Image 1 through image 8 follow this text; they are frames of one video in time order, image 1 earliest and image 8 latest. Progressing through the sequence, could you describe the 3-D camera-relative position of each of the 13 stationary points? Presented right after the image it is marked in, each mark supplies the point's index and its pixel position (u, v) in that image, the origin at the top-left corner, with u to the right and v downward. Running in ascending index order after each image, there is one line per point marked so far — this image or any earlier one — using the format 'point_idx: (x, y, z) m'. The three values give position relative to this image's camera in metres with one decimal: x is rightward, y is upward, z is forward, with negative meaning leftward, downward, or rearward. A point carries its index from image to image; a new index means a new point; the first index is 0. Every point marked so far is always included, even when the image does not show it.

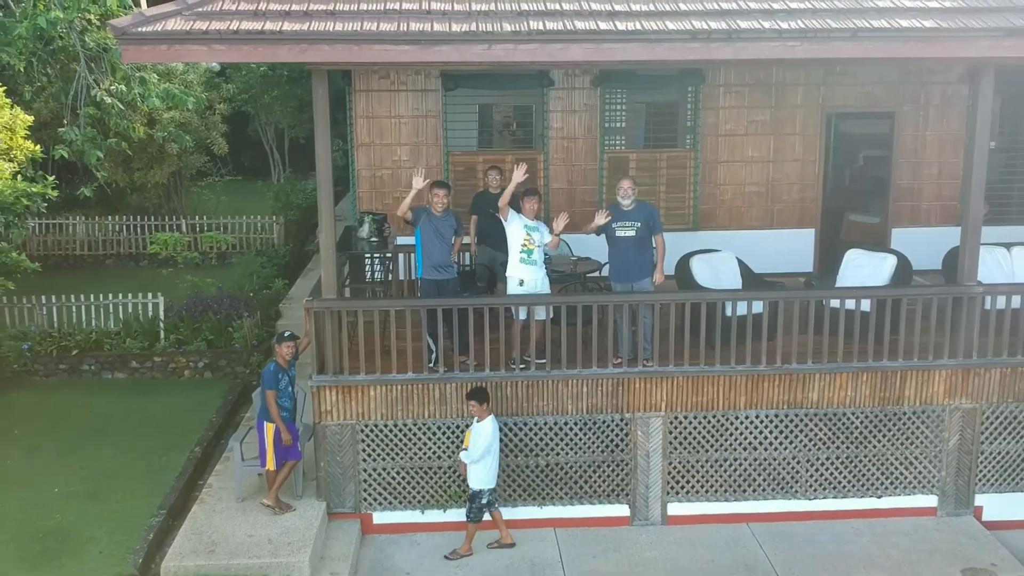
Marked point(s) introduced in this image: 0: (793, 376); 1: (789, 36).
0: (+1.7, -0.5, +6.4) m
1: (+1.4, +1.3, +5.3) m
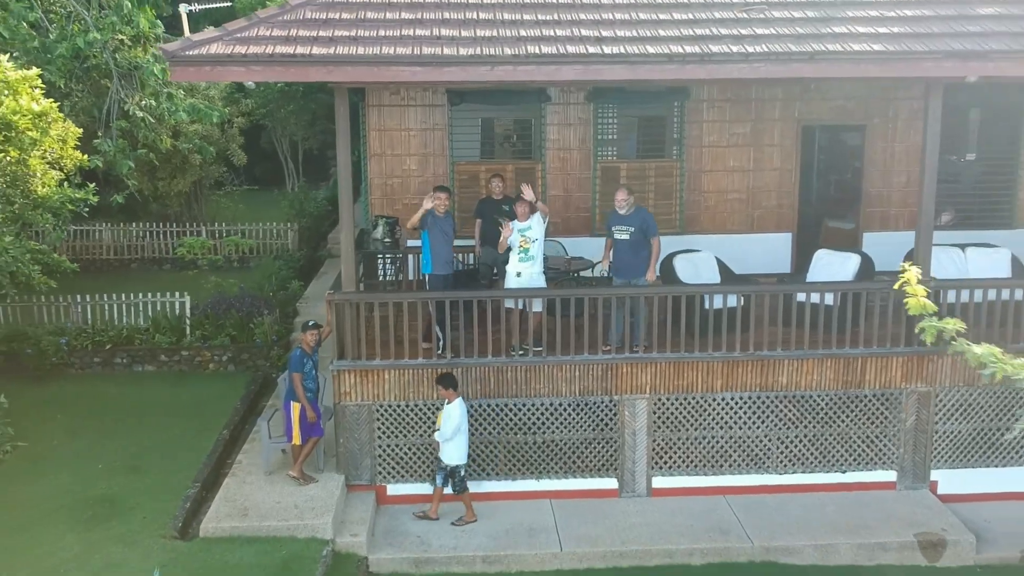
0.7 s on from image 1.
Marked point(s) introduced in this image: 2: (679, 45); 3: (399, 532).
0: (+1.7, -0.5, +7.1) m
1: (+1.4, +1.3, +6.1) m
2: (+1.0, +1.4, +6.2) m
3: (-0.7, -1.6, +6.9) m
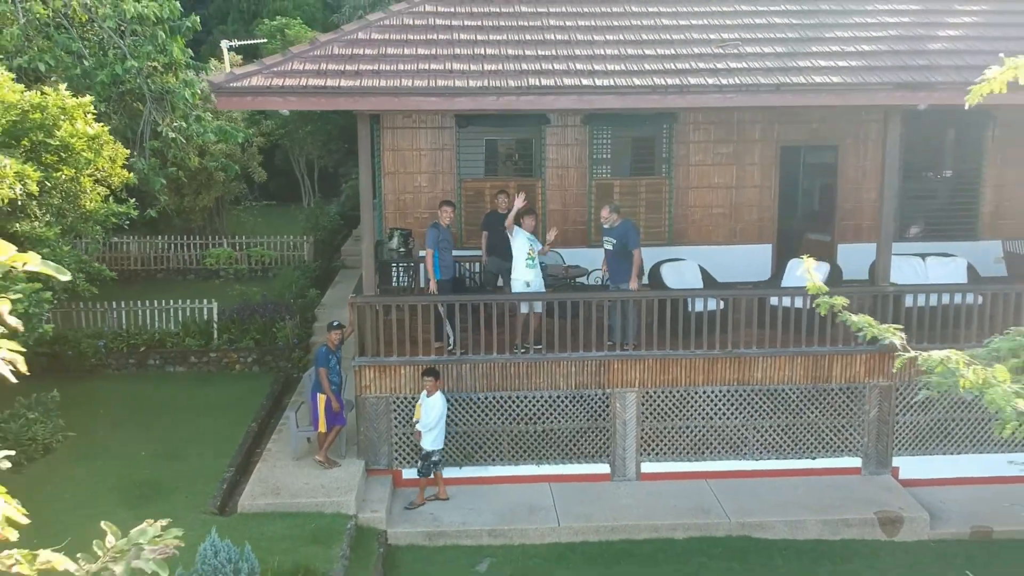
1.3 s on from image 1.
0: (+1.7, -0.5, +8.0) m
1: (+1.4, +1.3, +6.9) m
2: (+1.0, +1.4, +7.0) m
3: (-0.7, -1.6, +7.7) m
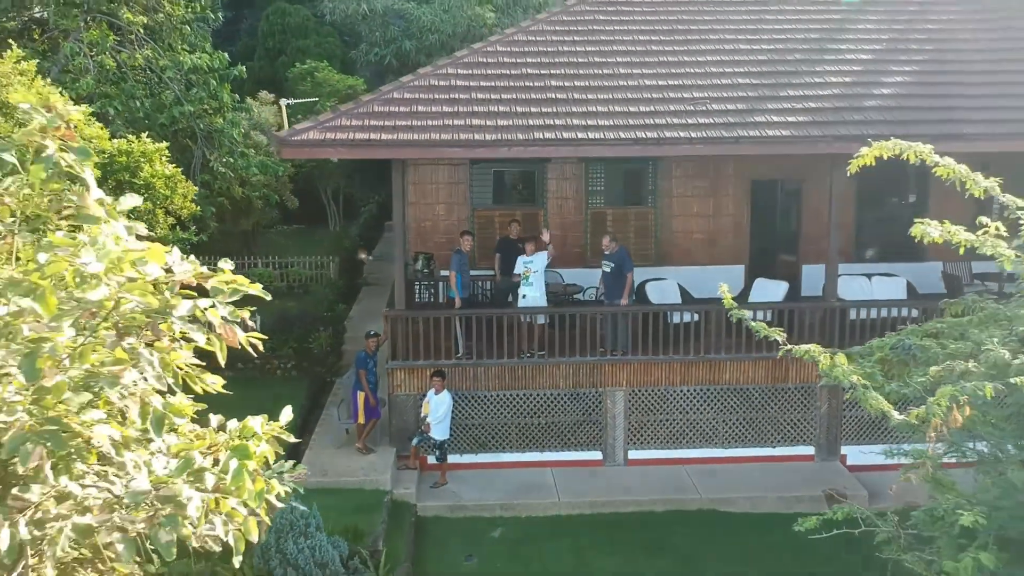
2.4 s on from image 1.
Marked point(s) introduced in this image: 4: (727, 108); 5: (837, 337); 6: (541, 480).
0: (+1.8, -0.7, +9.5) m
1: (+1.5, +1.2, +8.5) m
2: (+1.1, +1.3, +8.6) m
3: (-0.6, -1.7, +9.2) m
4: (+1.8, +1.5, +9.0) m
5: (+2.8, -0.4, +9.4) m
6: (+0.2, -1.7, +9.4) m
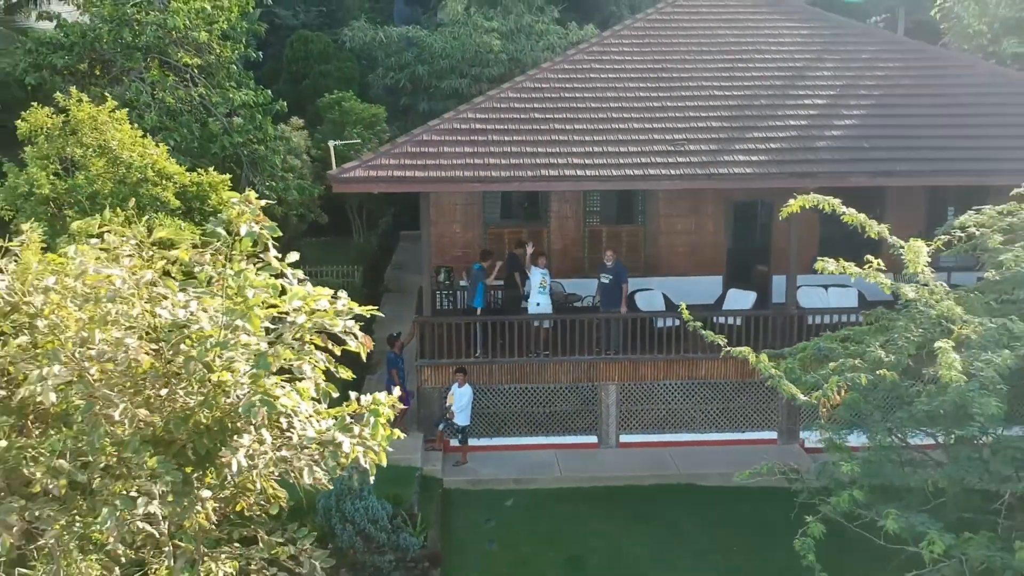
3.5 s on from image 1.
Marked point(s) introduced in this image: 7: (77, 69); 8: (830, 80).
0: (+1.9, -0.8, +11.3) m
1: (+1.6, +1.1, +10.3) m
2: (+1.2, +1.2, +10.4) m
3: (-0.5, -1.8, +11.0) m
4: (+1.9, +1.4, +10.7) m
5: (+2.9, -0.5, +11.2) m
6: (+0.3, -1.8, +11.1) m
7: (-5.6, +2.8, +13.7) m
8: (+3.6, +2.4, +12.1) m
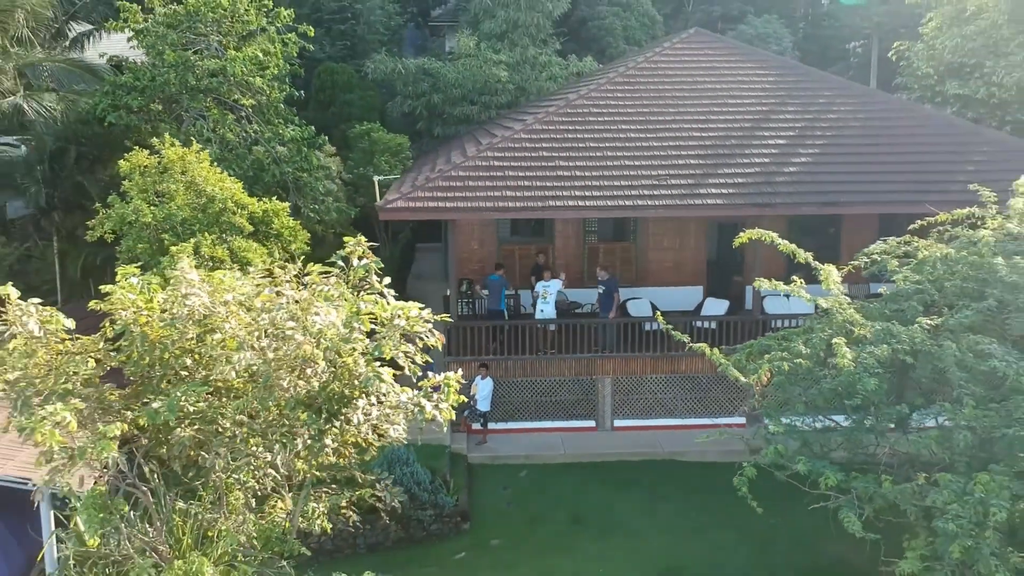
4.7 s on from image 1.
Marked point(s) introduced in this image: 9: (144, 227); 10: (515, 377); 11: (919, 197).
0: (+2.0, -0.9, +13.5) m
1: (+1.7, +0.9, +12.5) m
2: (+1.3, +1.0, +12.6) m
3: (-0.4, -2.0, +13.2) m
4: (+2.1, +1.3, +13.0) m
5: (+3.1, -0.7, +13.4) m
6: (+0.5, -1.9, +13.4) m
7: (-5.5, +2.7, +15.9) m
8: (+3.8, +2.2, +14.4) m
9: (-4.2, +0.7, +12.2) m
10: (0.0, -1.1, +13.5) m
11: (+5.0, +1.1, +12.9) m
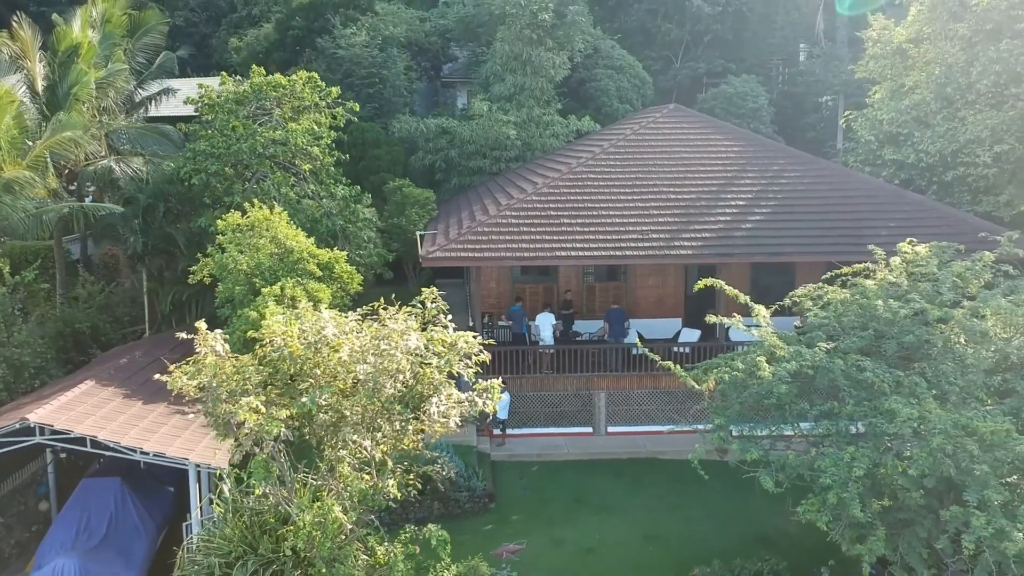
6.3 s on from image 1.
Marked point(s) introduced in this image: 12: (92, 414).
0: (+2.2, -1.4, +16.9) m
1: (+1.9, +0.4, +15.9) m
2: (+1.5, +0.5, +16.0) m
3: (-0.2, -2.5, +16.5) m
4: (+2.3, +0.8, +16.4) m
5: (+3.3, -1.2, +16.8) m
6: (+0.7, -2.4, +16.7) m
7: (-5.3, +2.1, +19.3) m
8: (+4.0, +1.7, +17.8) m
9: (-4.0, +0.2, +15.6) m
10: (+0.3, -1.7, +16.8) m
11: (+5.2, +0.6, +16.3) m
12: (-4.9, -1.5, +12.3) m
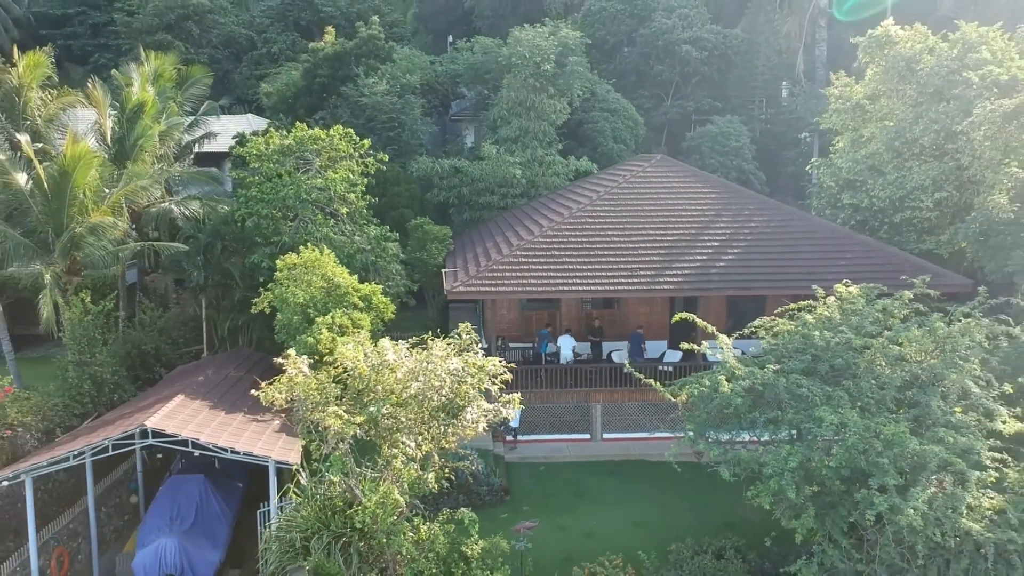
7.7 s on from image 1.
0: (+2.4, -1.9, +20.0) m
1: (+2.1, -0.1, +19.0) m
2: (+1.7, 0.0, +19.1) m
3: (0.0, -3.0, +19.6) m
4: (+2.5, +0.3, +19.5) m
5: (+3.5, -1.7, +19.9) m
6: (+0.9, -3.0, +19.8) m
7: (-5.1, +1.5, +22.5) m
8: (+4.2, +1.2, +20.9) m
9: (-3.8, -0.3, +18.7) m
10: (+0.4, -2.2, +19.9) m
11: (+5.4, +0.1, +19.4) m
12: (-4.7, -1.9, +15.3) m
